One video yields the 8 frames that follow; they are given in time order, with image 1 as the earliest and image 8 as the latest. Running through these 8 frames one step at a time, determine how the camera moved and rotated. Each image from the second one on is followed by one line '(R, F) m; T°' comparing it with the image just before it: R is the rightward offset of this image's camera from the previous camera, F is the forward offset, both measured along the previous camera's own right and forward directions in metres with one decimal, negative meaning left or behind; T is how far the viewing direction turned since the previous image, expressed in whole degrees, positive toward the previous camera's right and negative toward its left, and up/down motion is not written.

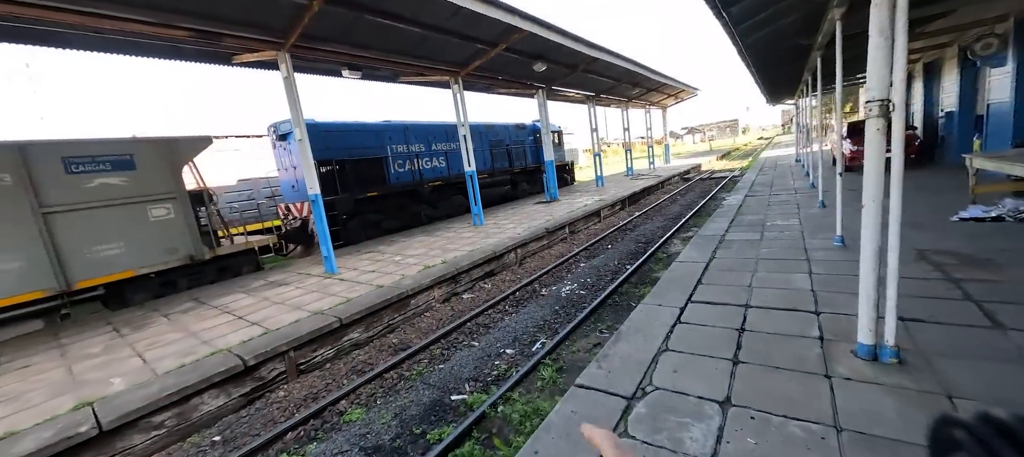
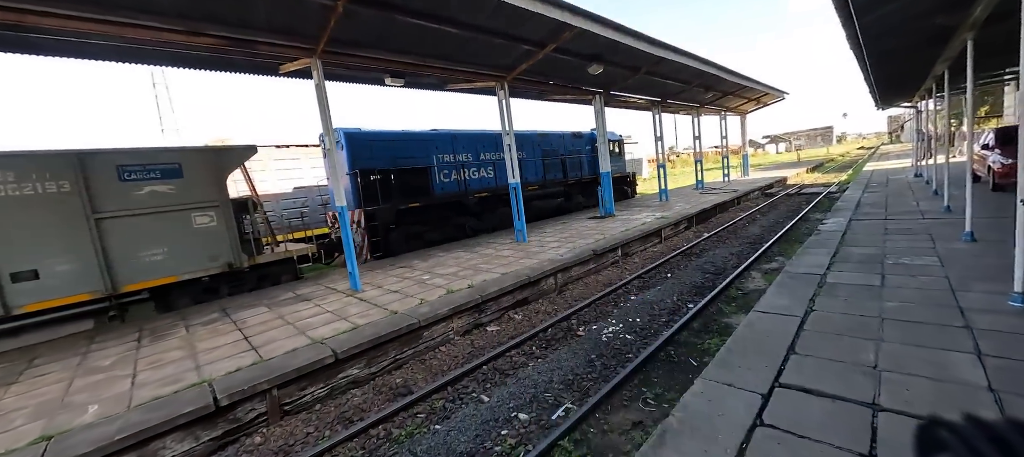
(+0.3, +0.8) m; -9°
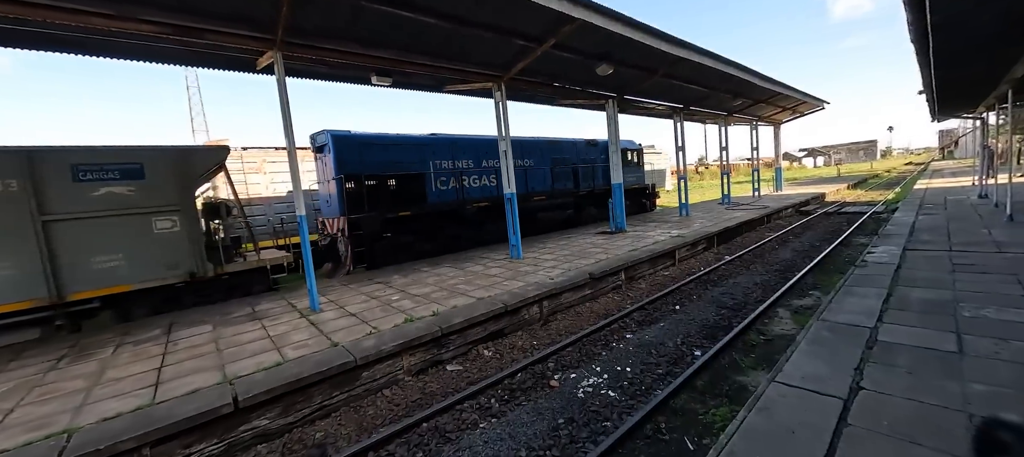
(+0.5, +0.8) m; -4°
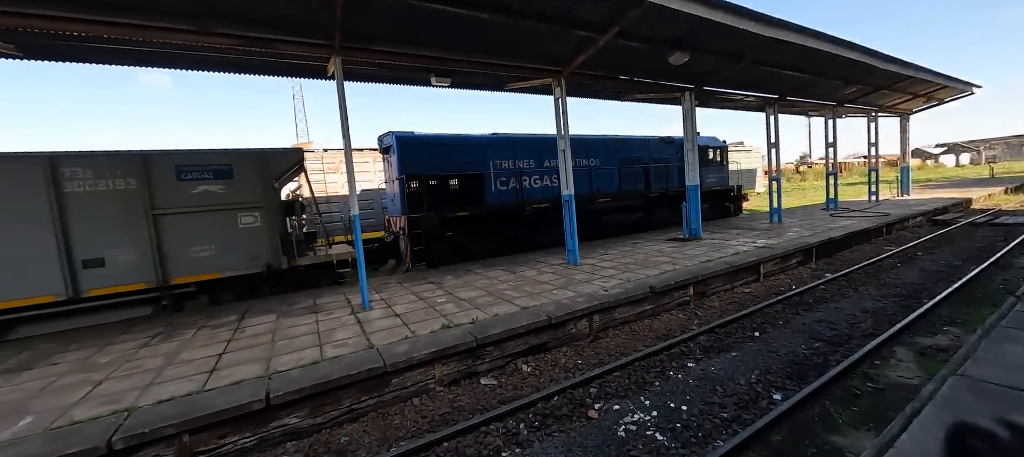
(+0.3, +0.3) m; -11°
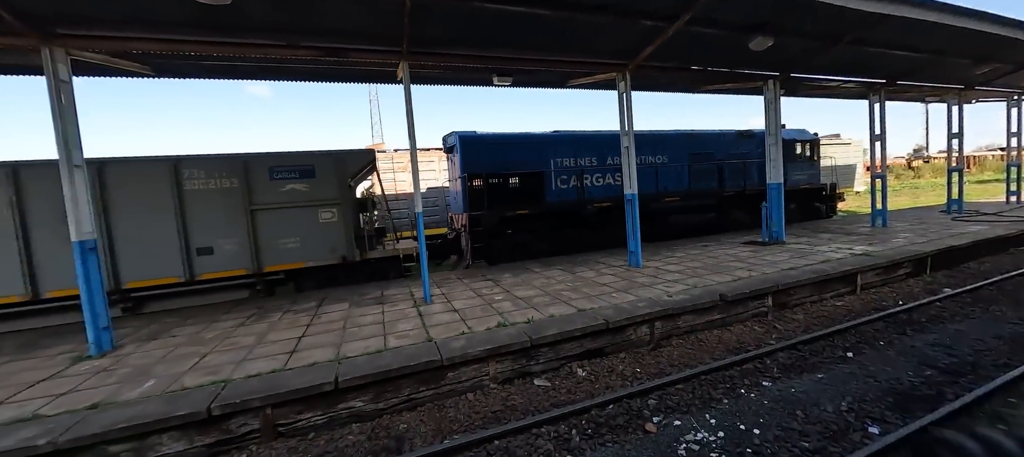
(+0.1, 0.0) m; -9°
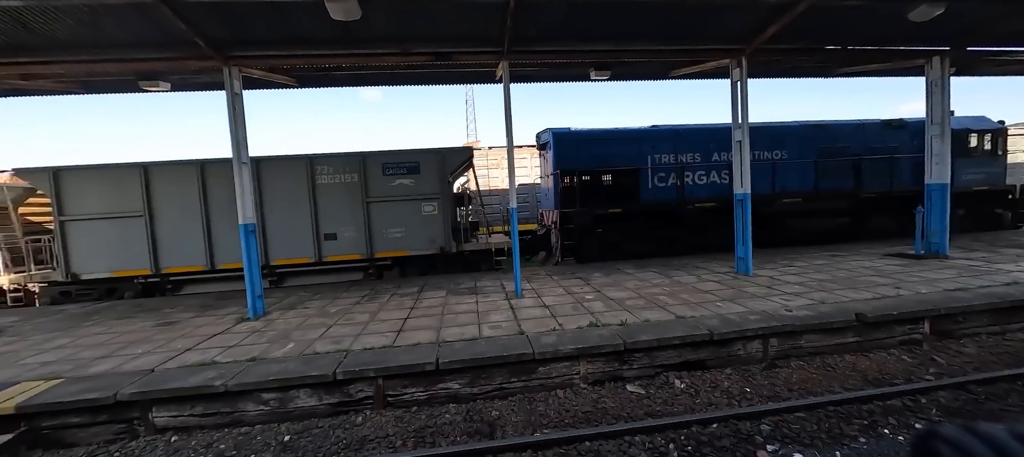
(-0.1, 0.0) m; -13°
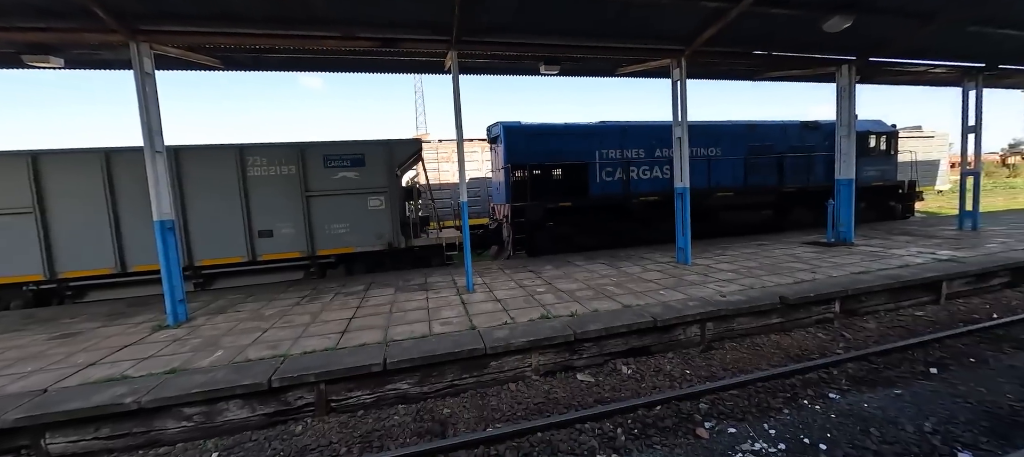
(0.0, 0.0) m; +7°
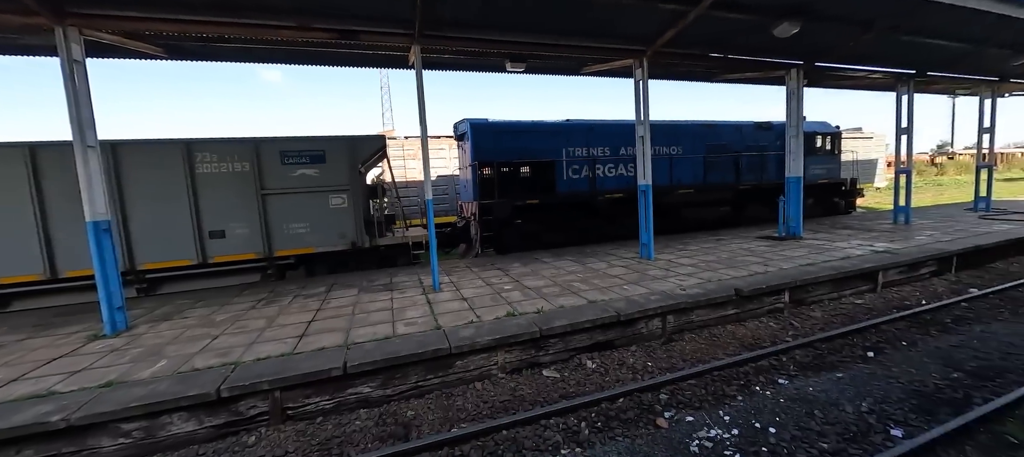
(+0.1, 0.0) m; +4°
